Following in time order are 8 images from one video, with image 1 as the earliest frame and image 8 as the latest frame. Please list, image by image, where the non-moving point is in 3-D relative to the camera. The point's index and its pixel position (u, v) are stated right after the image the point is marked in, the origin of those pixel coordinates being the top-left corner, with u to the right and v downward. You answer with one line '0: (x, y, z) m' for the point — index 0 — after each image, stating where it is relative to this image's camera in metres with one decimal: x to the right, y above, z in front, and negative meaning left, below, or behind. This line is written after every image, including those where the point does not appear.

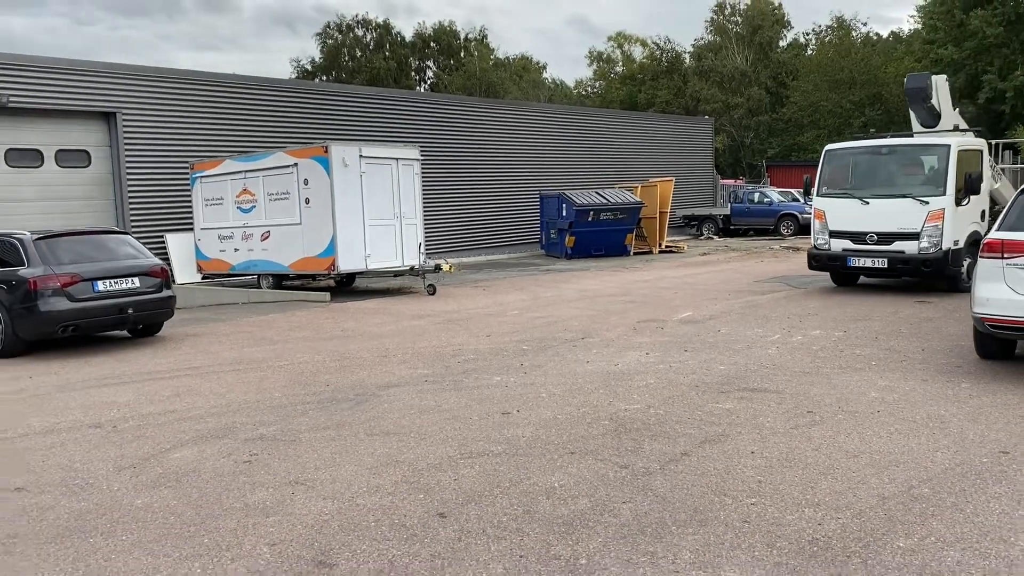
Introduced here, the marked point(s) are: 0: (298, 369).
0: (-2.0, -0.8, +8.5) m
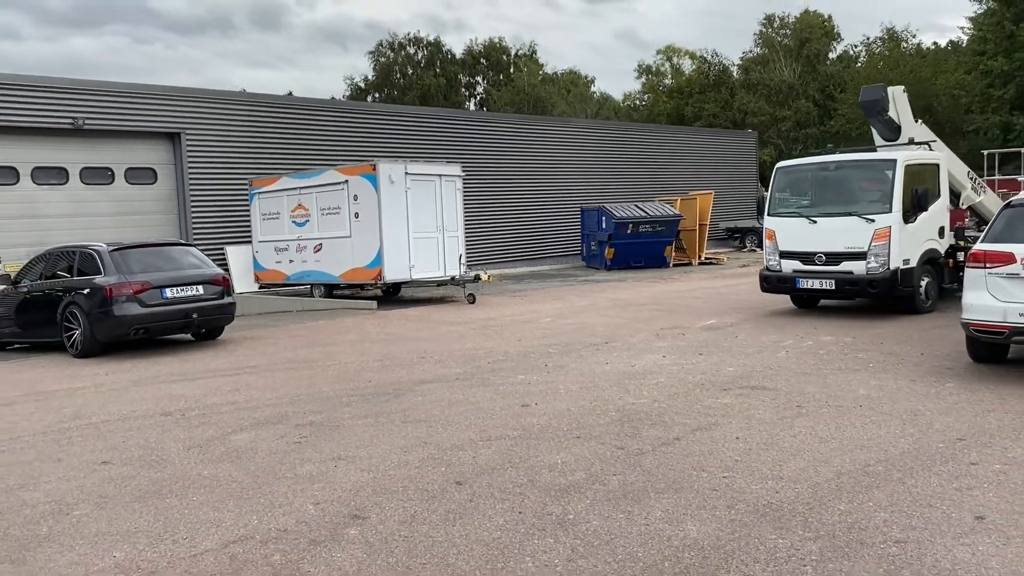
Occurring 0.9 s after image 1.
0: (-1.8, -0.8, +9.4) m
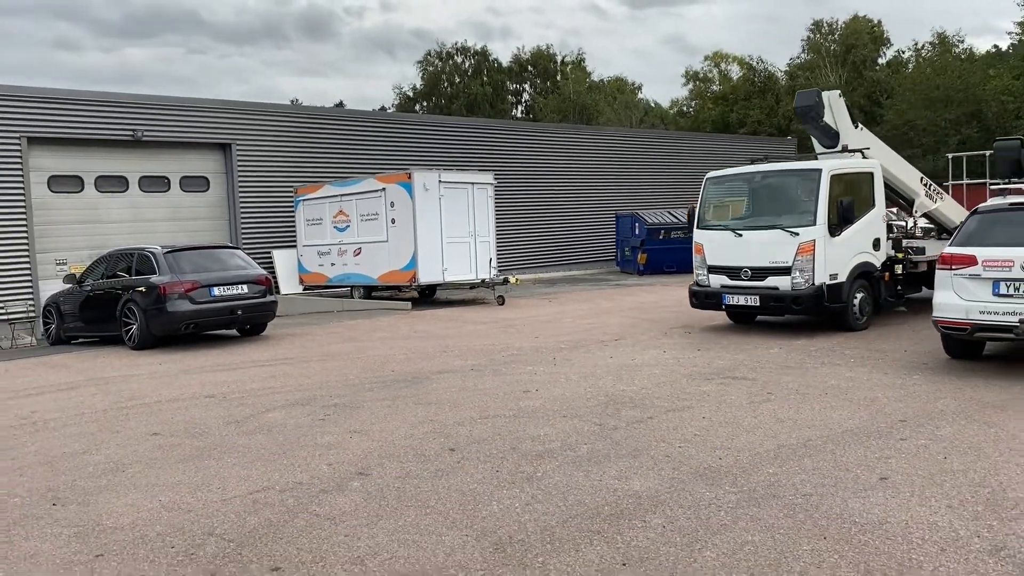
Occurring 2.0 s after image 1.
0: (-1.6, -0.8, +10.3) m
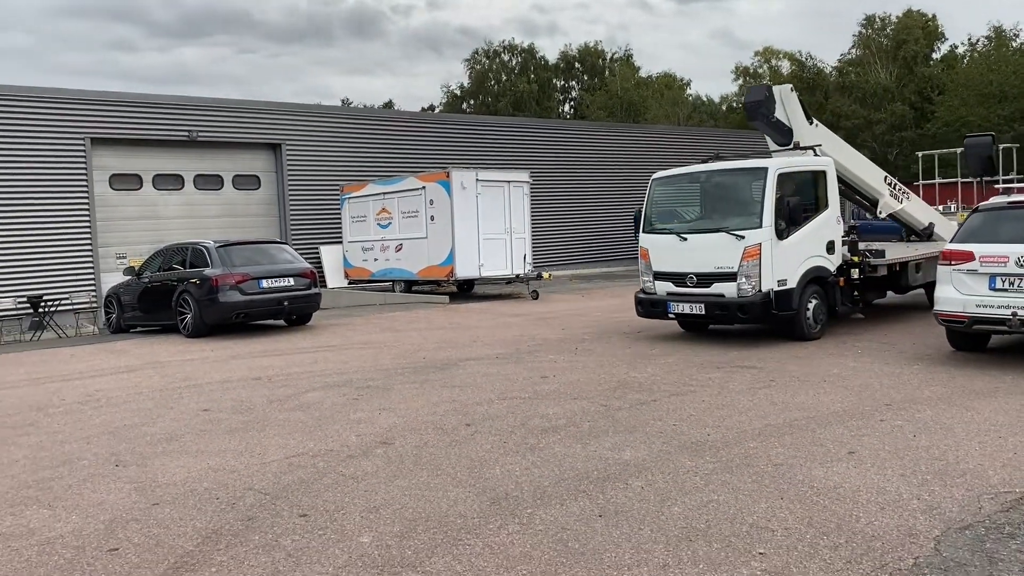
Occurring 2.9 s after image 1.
0: (-1.3, -0.7, +10.9) m
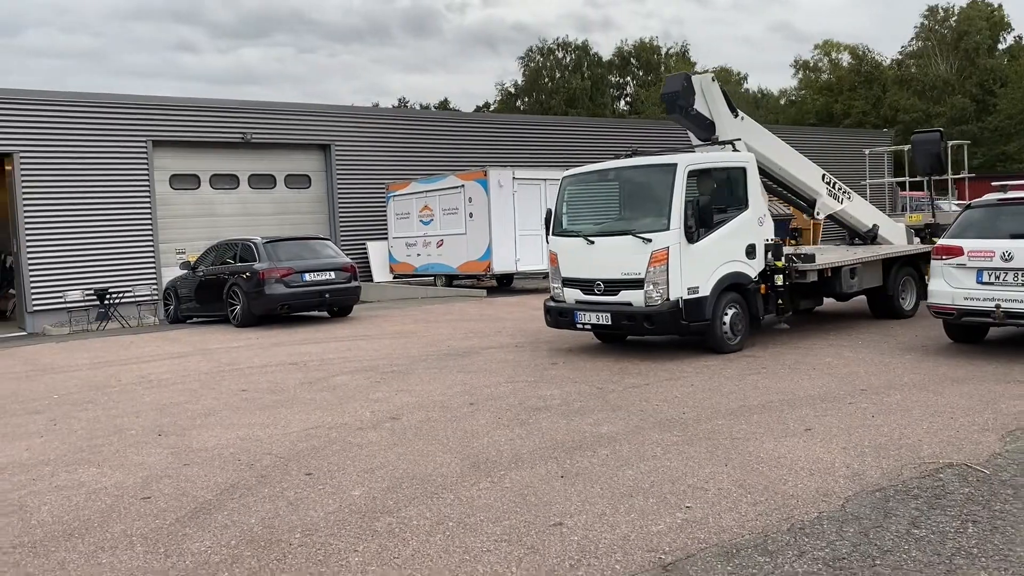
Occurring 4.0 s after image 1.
0: (-1.0, -0.6, +11.6) m
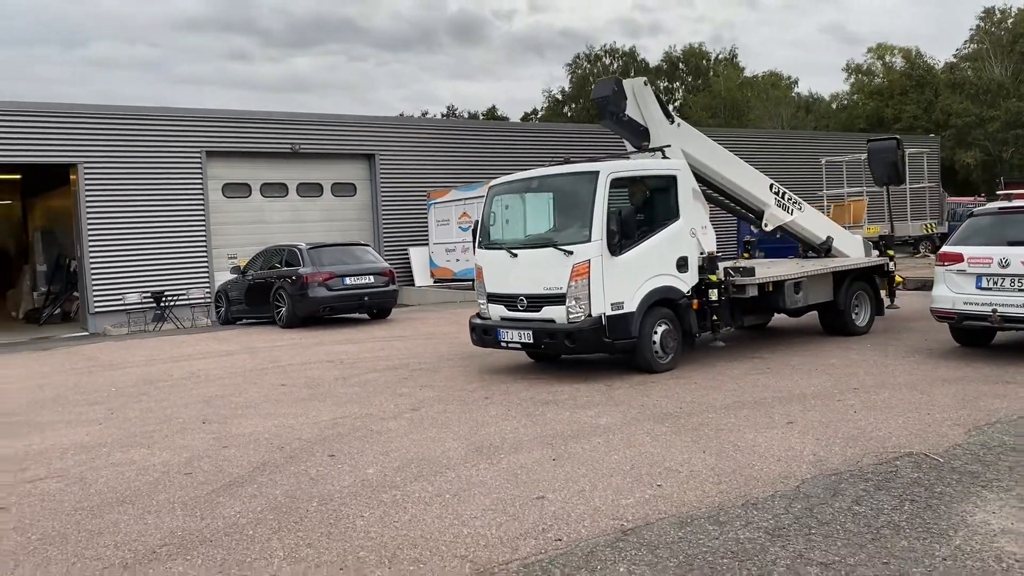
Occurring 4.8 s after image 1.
0: (-0.6, -0.7, +12.2) m
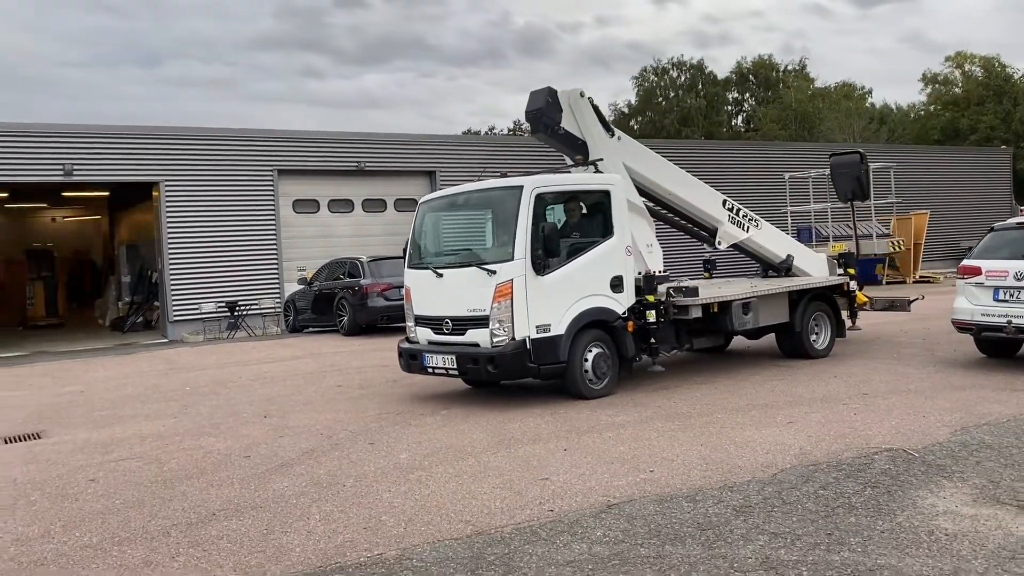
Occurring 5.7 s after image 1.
0: (0.0, -0.8, +13.0) m
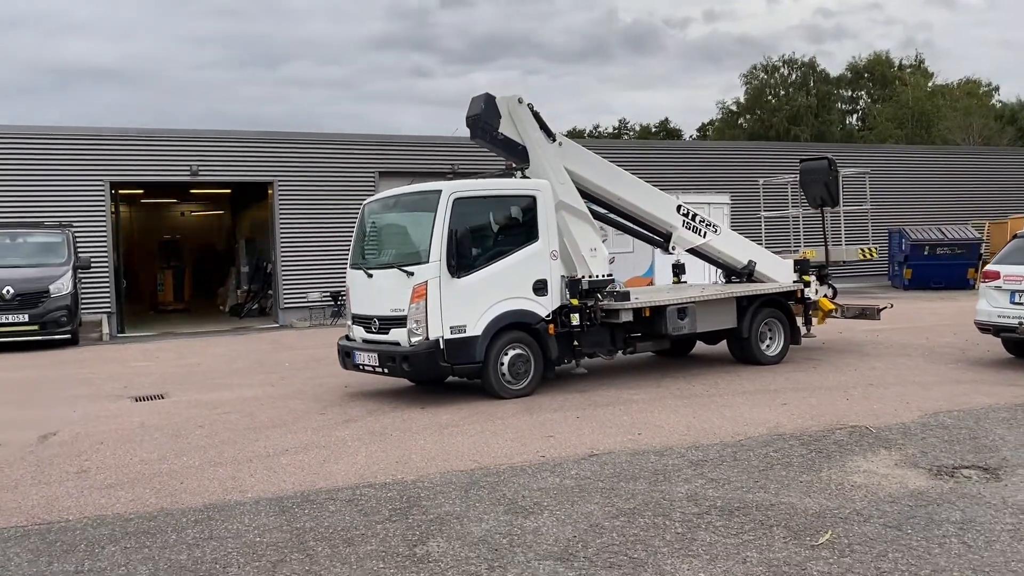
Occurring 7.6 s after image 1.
0: (+1.0, -0.8, +14.1) m
